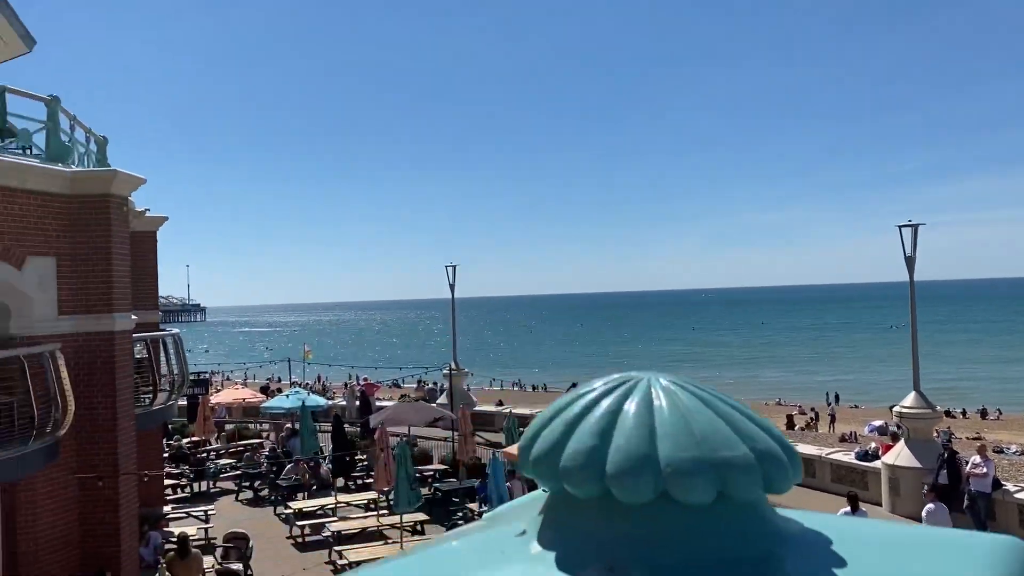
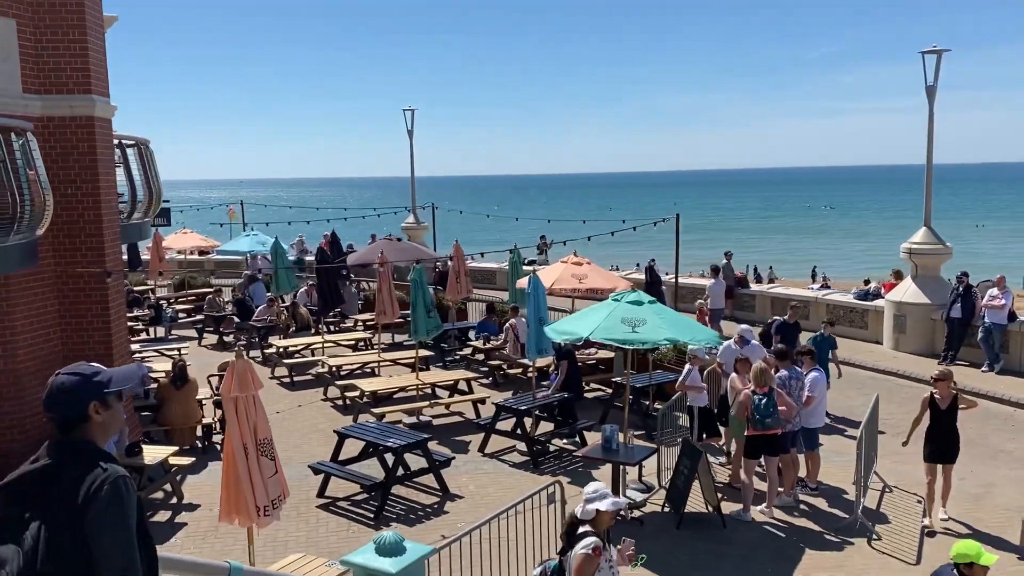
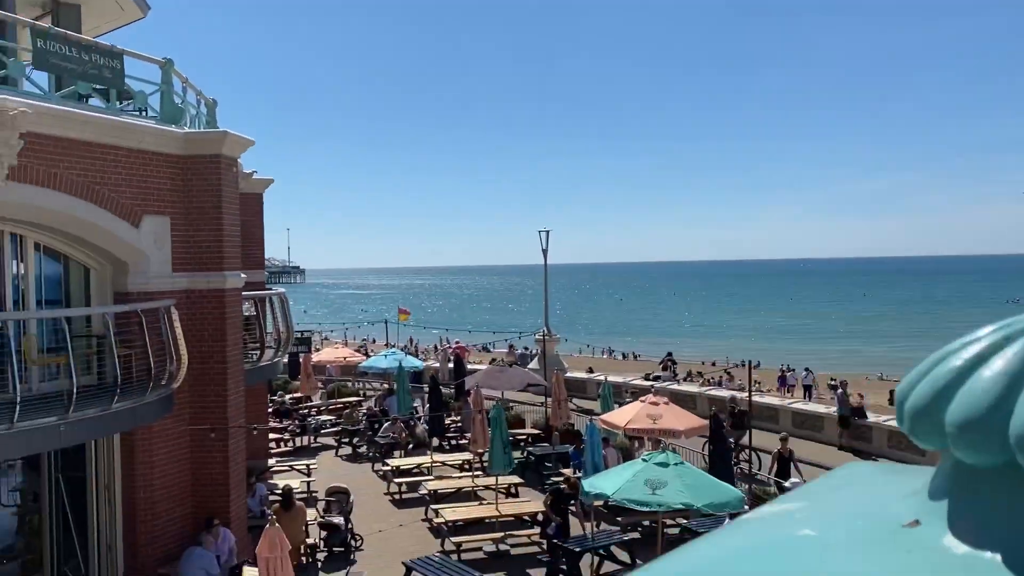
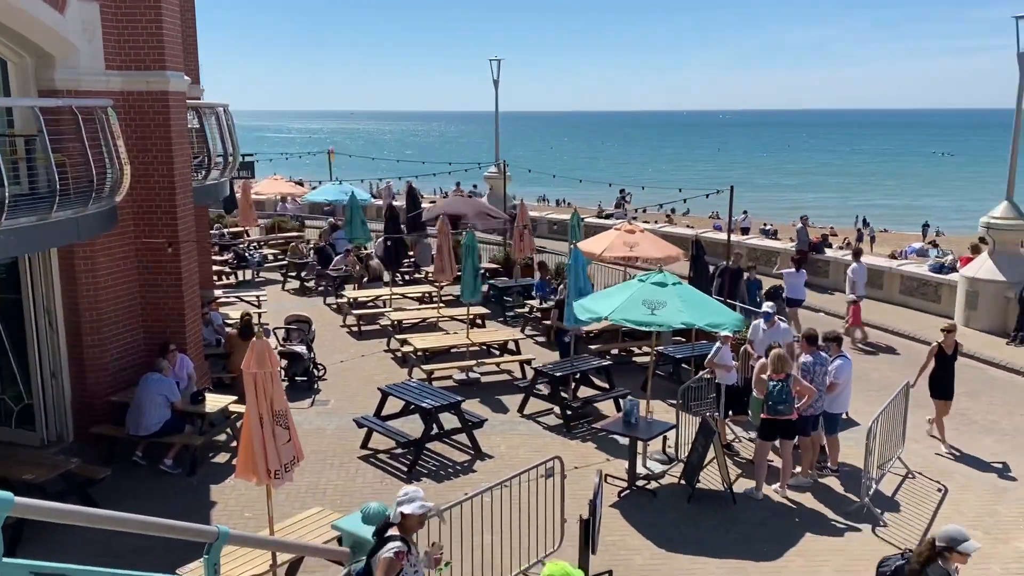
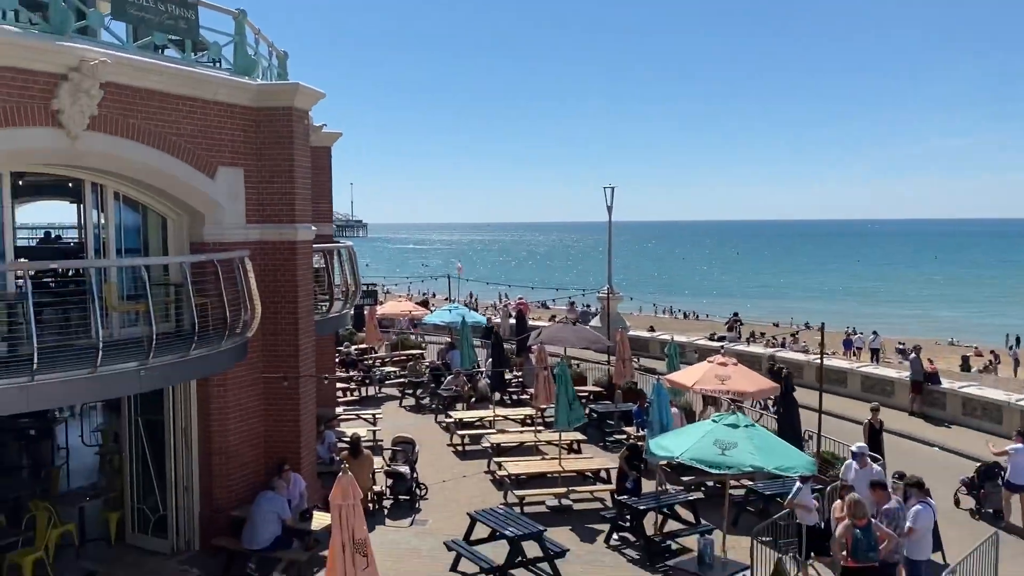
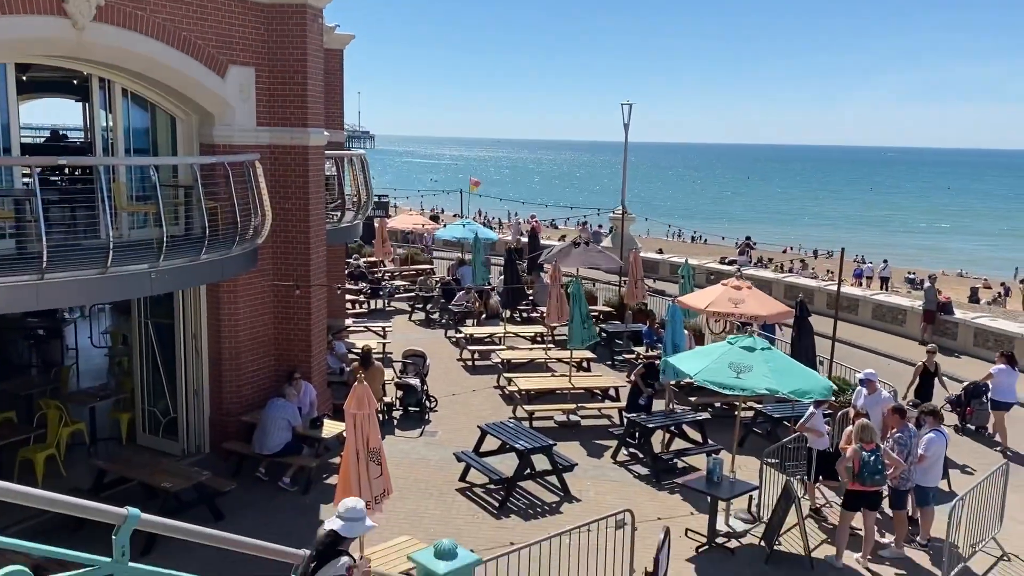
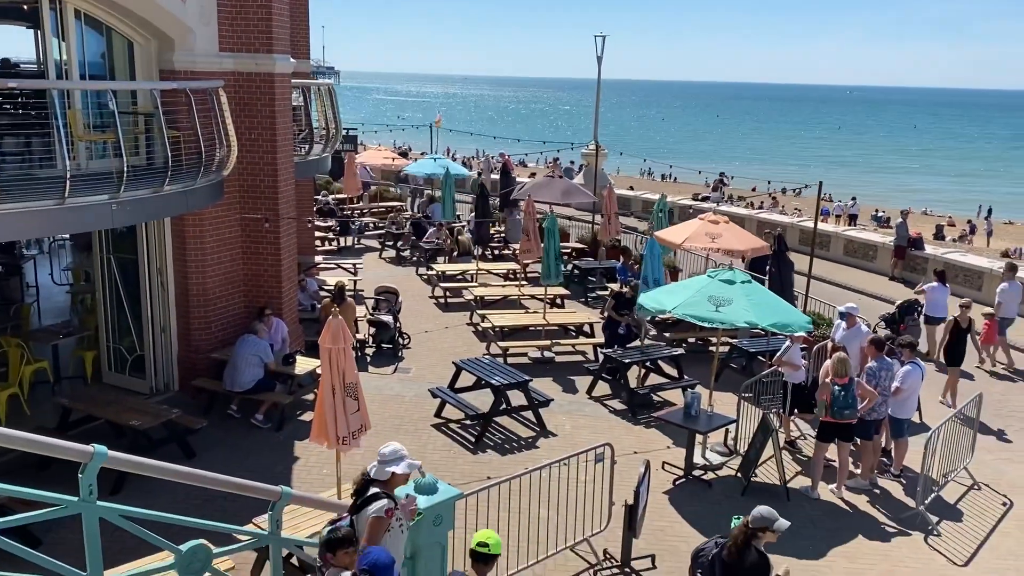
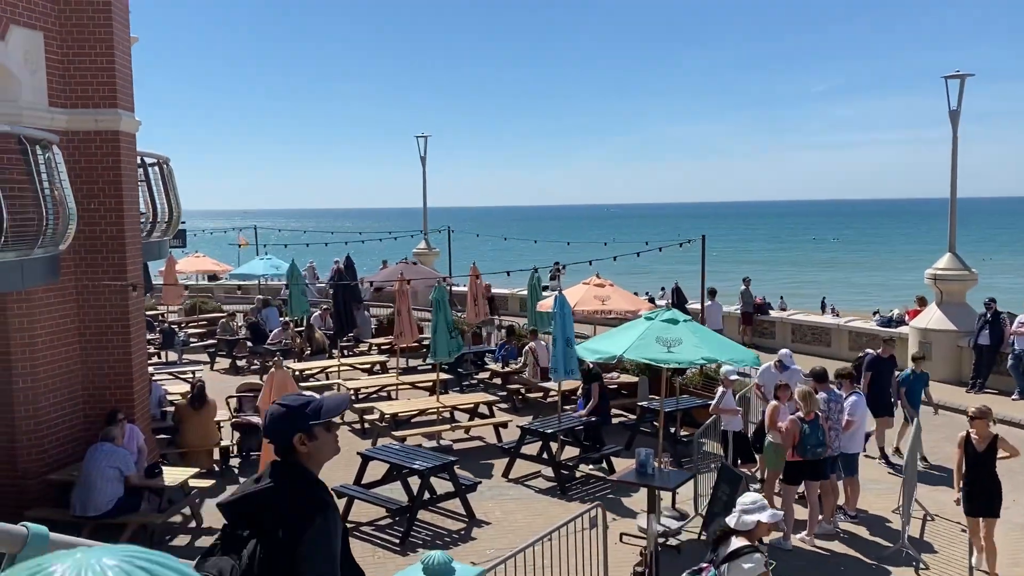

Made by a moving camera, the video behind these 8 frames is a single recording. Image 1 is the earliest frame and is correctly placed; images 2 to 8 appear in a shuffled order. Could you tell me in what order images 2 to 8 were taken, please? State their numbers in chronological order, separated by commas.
3, 5, 6, 7, 4, 2, 8
